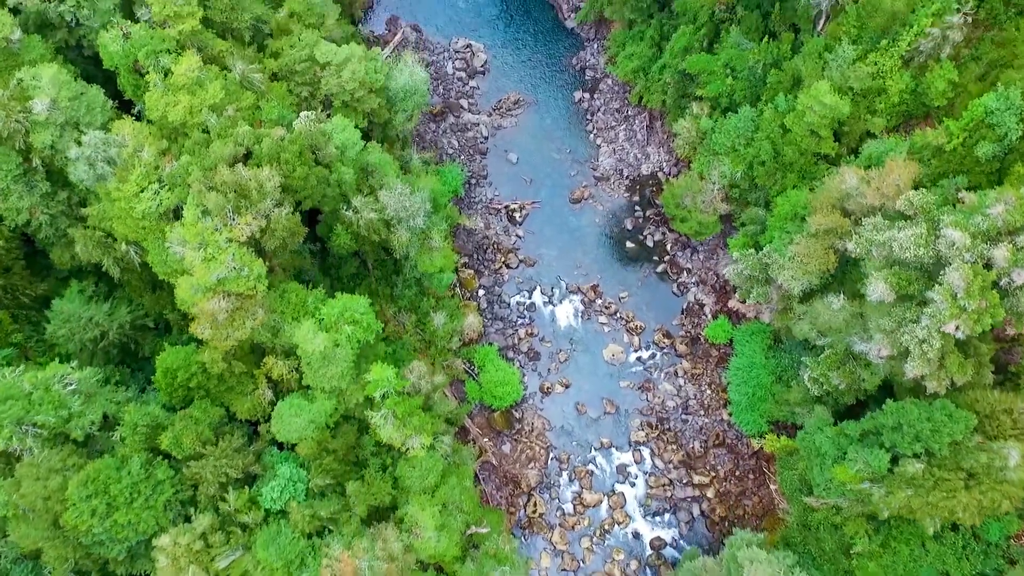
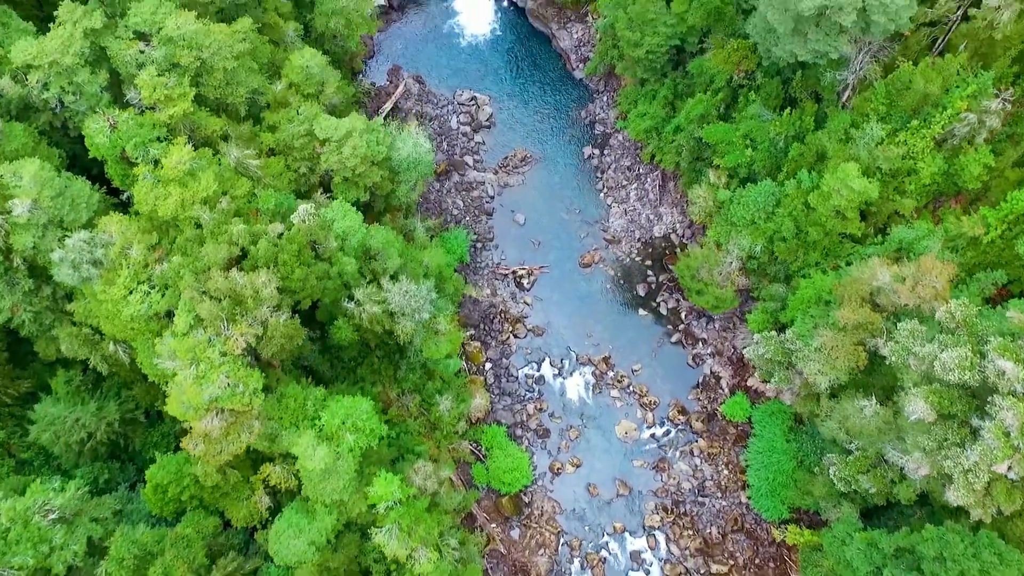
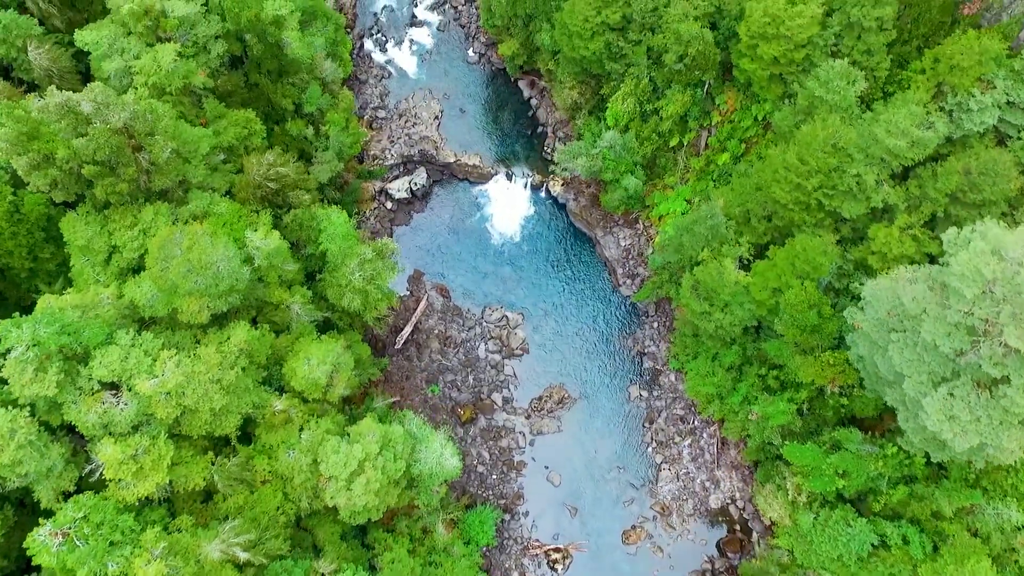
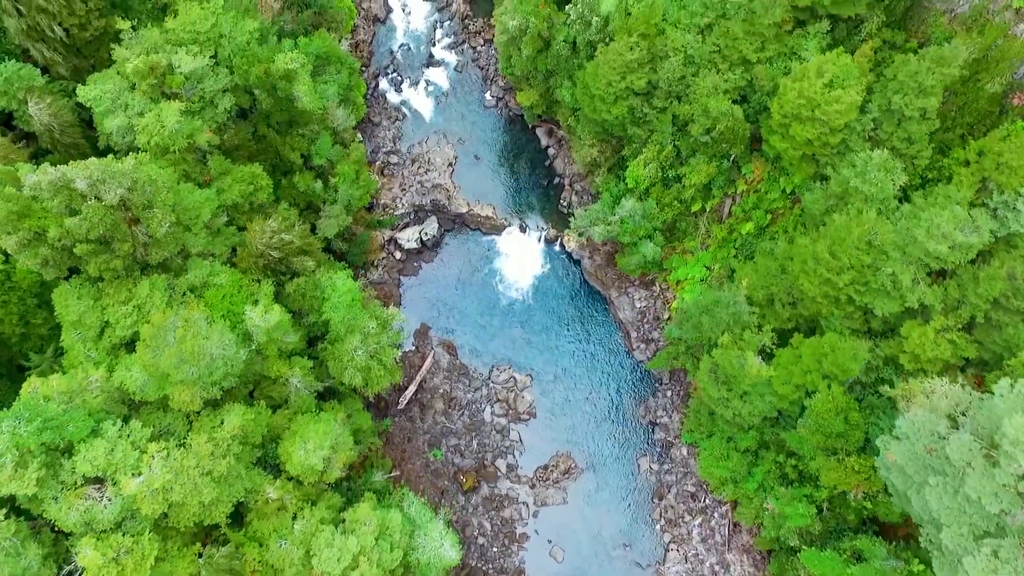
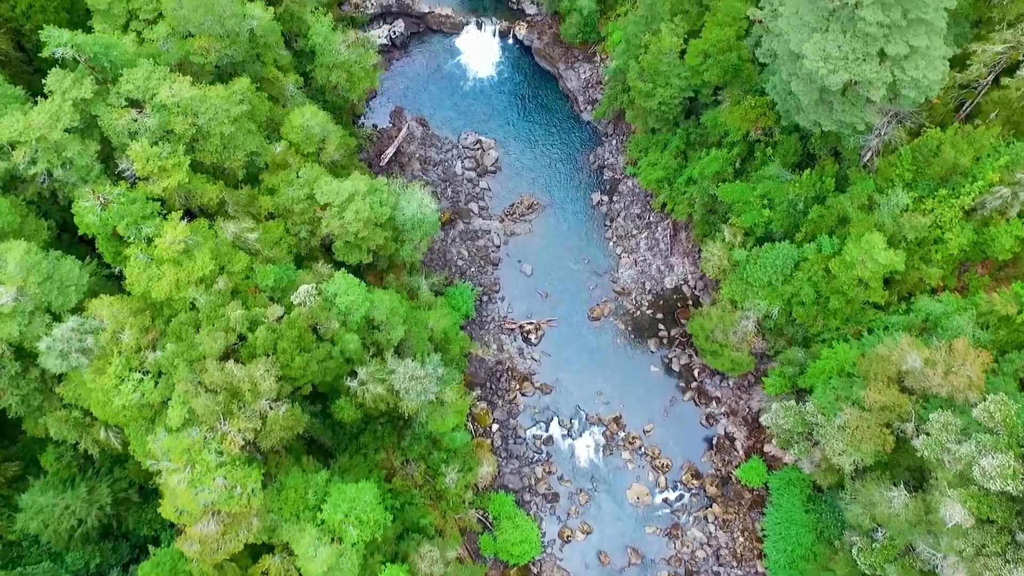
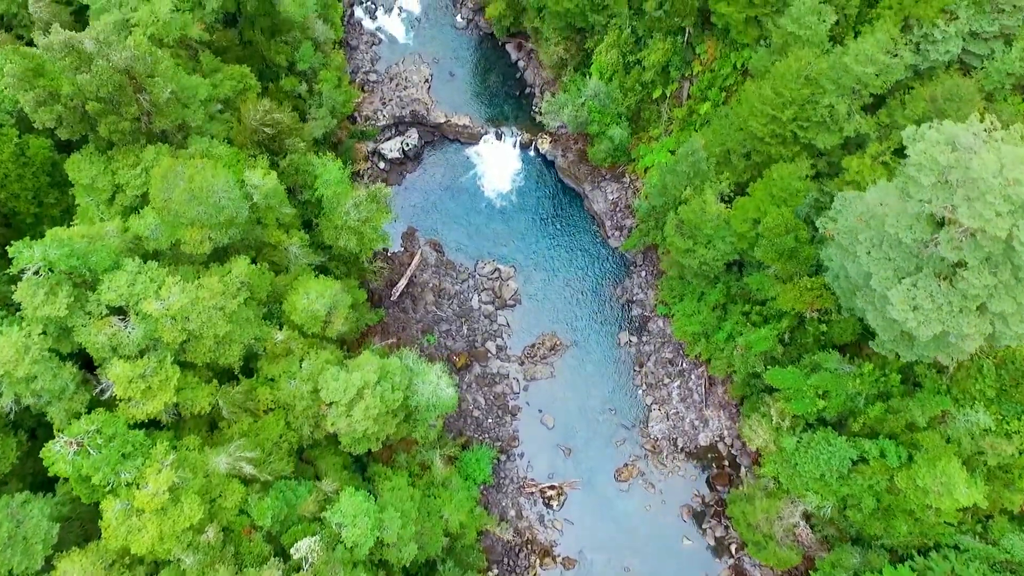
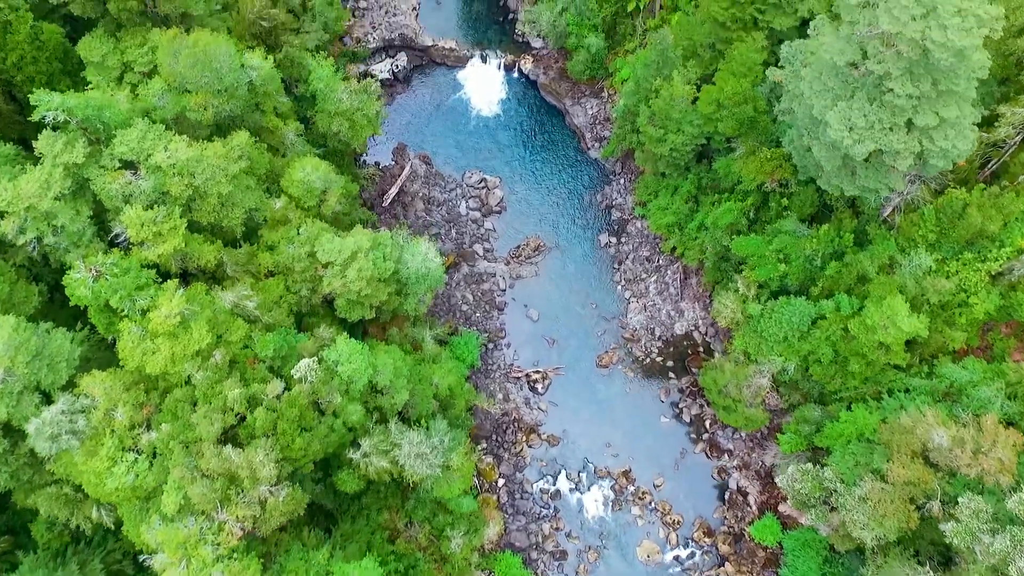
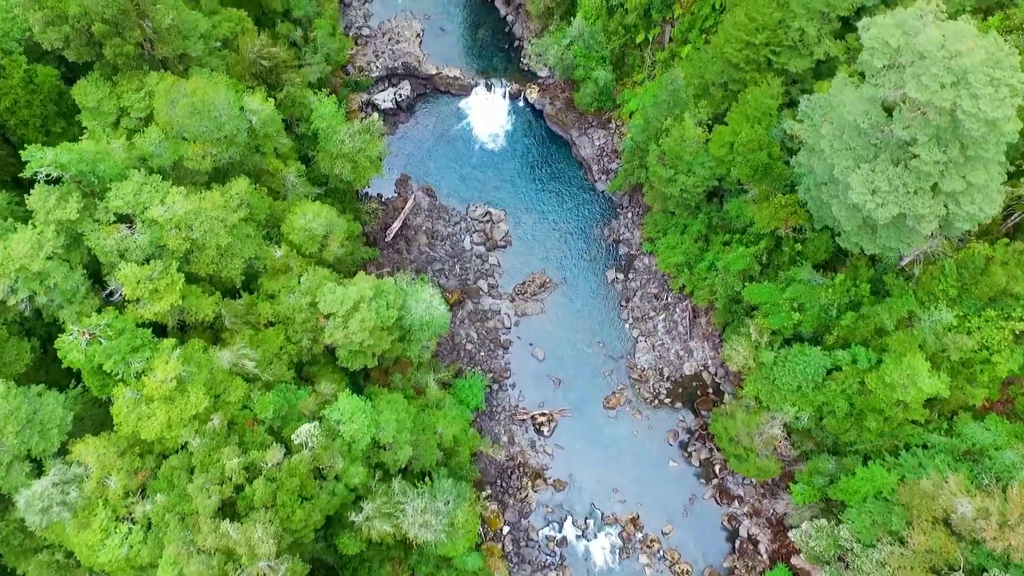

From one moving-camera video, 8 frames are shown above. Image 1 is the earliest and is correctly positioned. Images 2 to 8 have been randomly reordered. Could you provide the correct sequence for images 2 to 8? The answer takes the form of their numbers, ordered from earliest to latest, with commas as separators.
2, 5, 7, 8, 6, 3, 4
